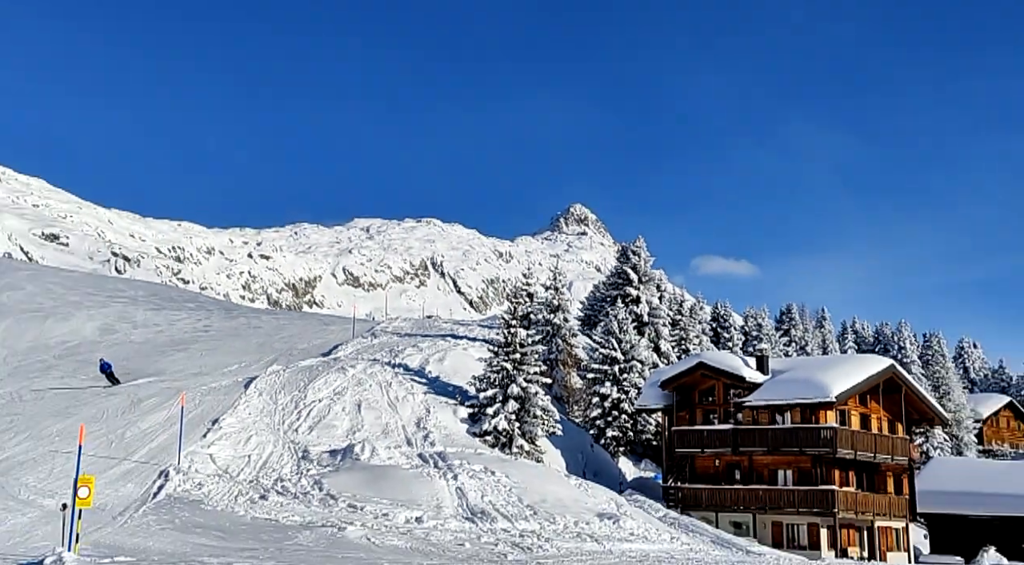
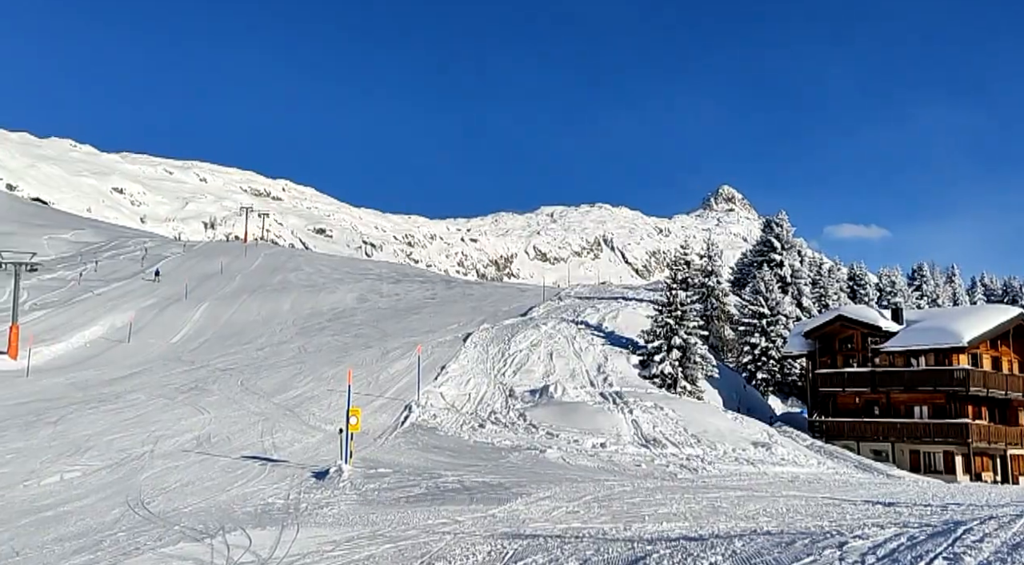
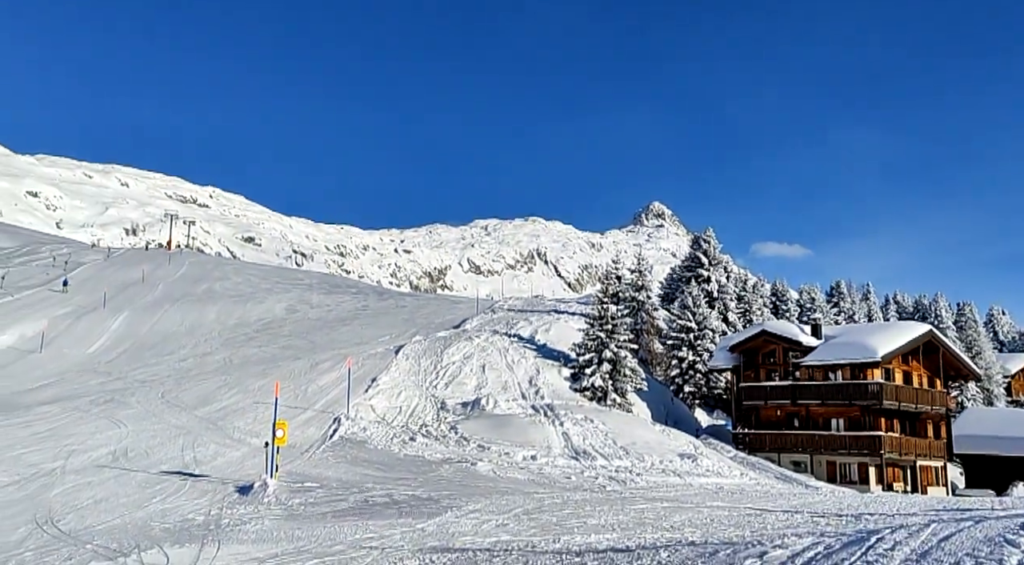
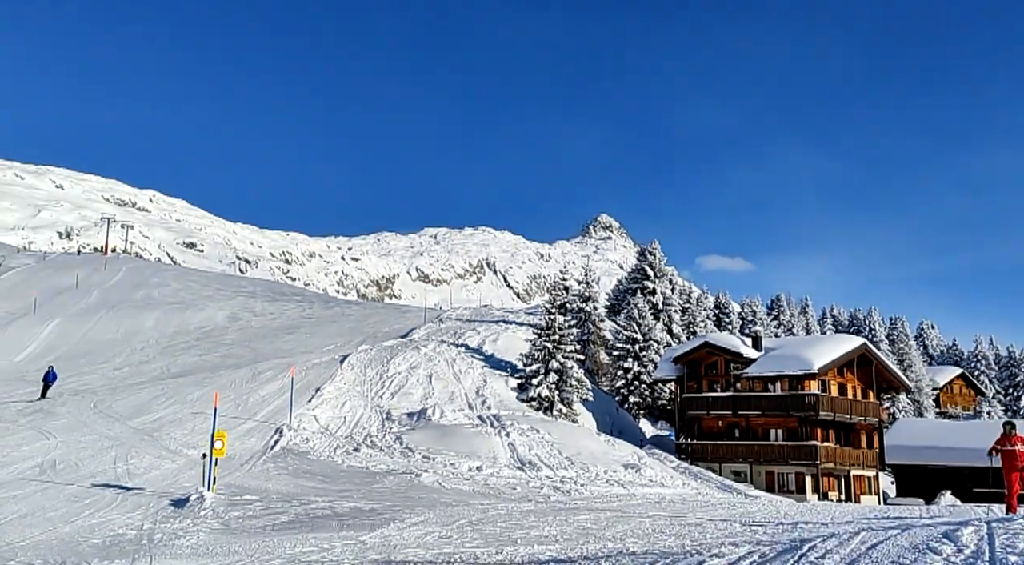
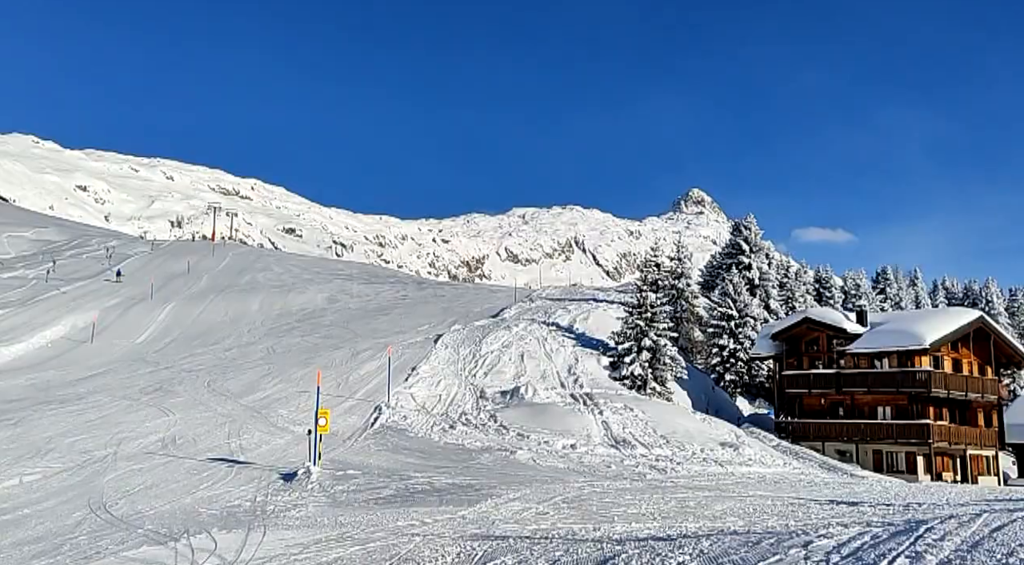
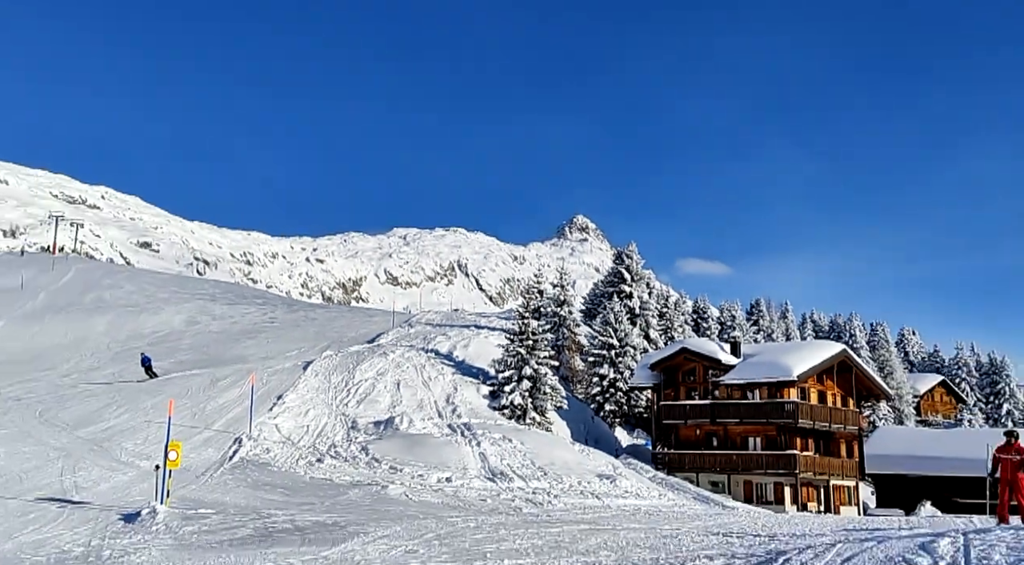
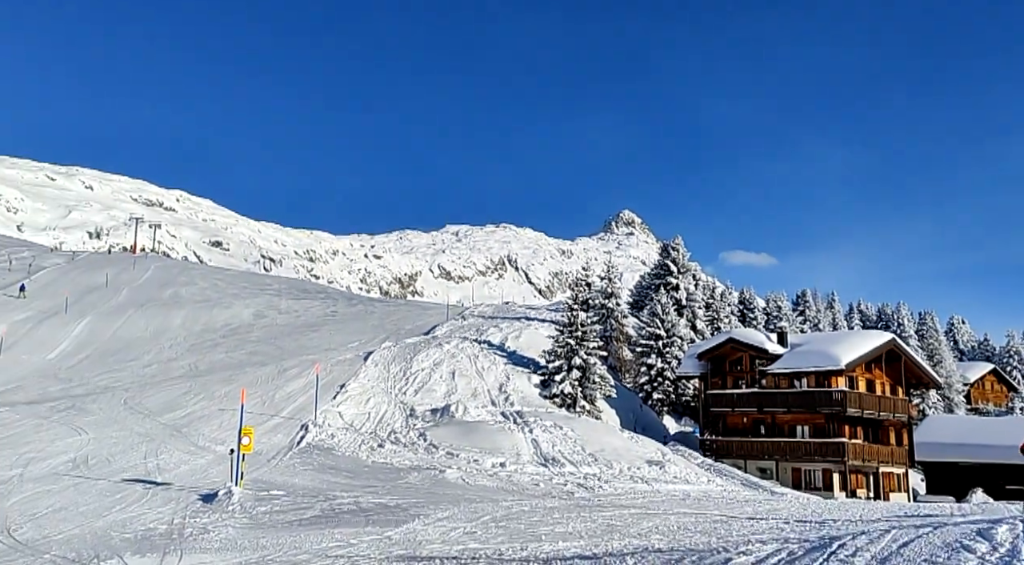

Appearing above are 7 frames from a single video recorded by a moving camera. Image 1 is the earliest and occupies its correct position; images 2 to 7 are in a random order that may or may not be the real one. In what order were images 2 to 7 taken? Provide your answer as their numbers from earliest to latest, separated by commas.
6, 4, 7, 3, 5, 2
